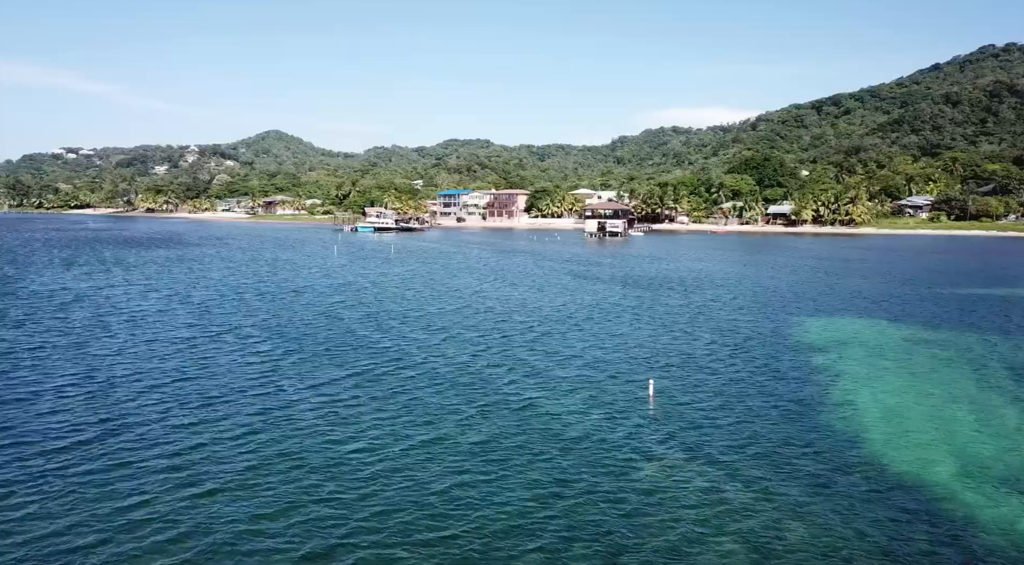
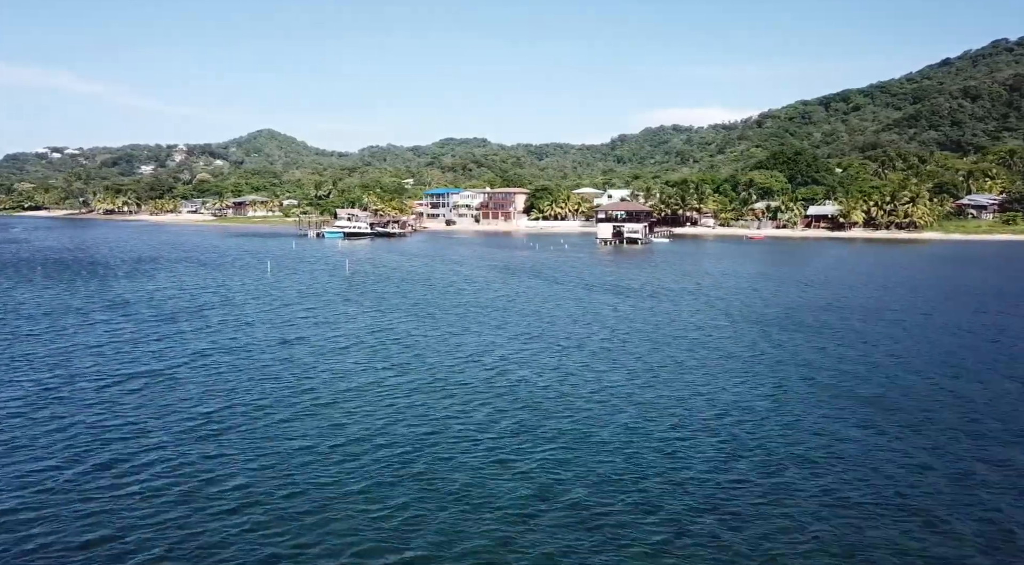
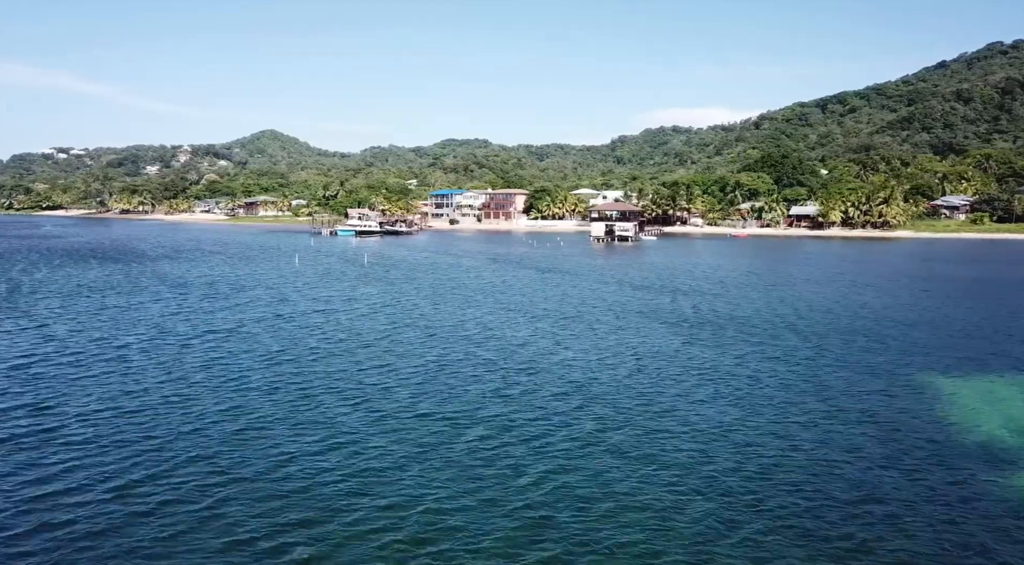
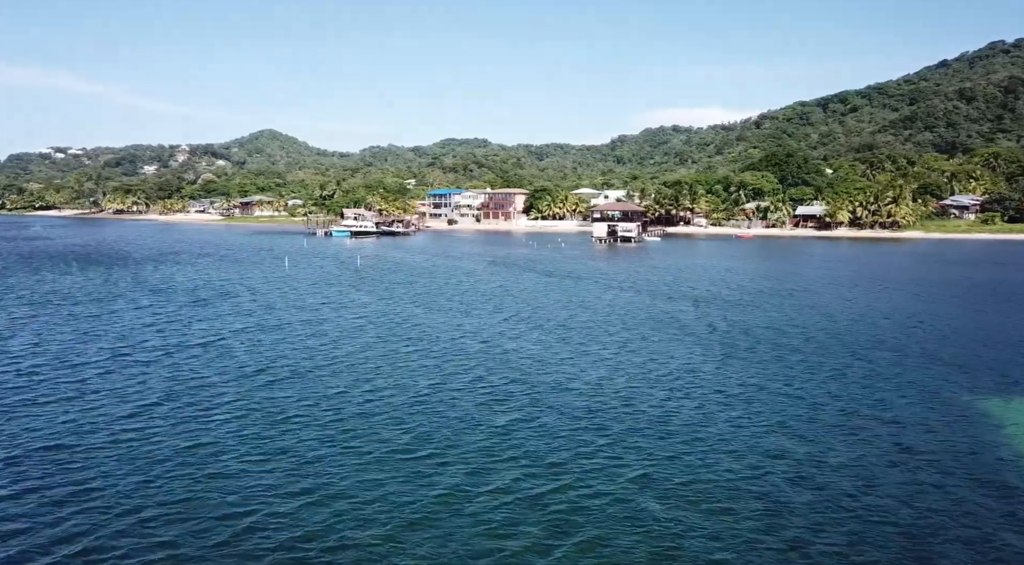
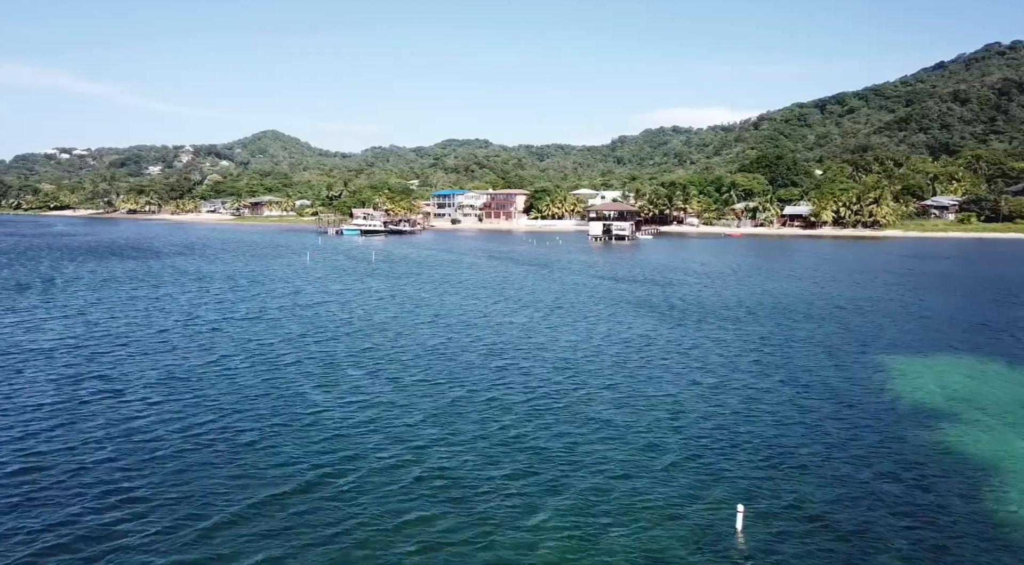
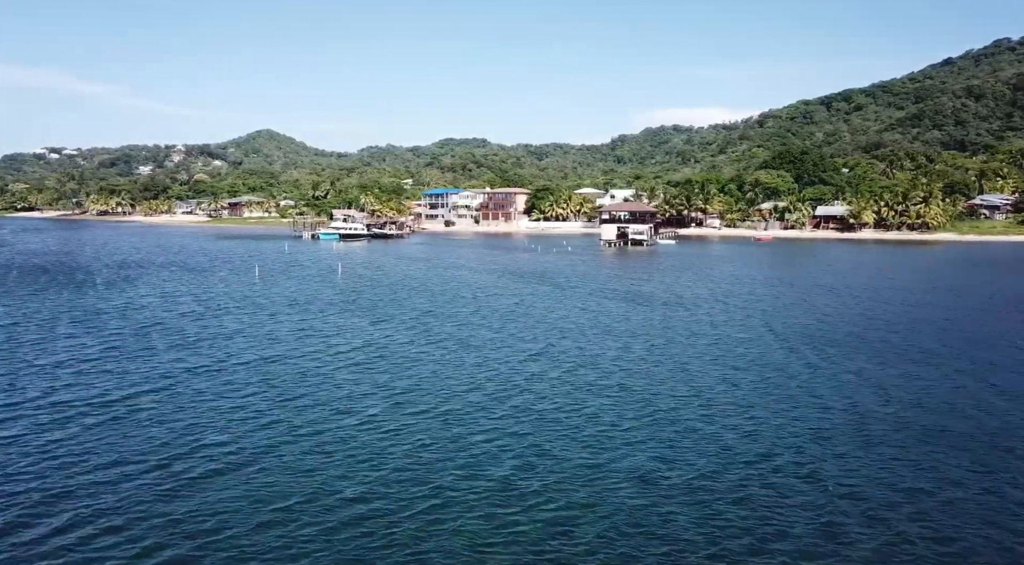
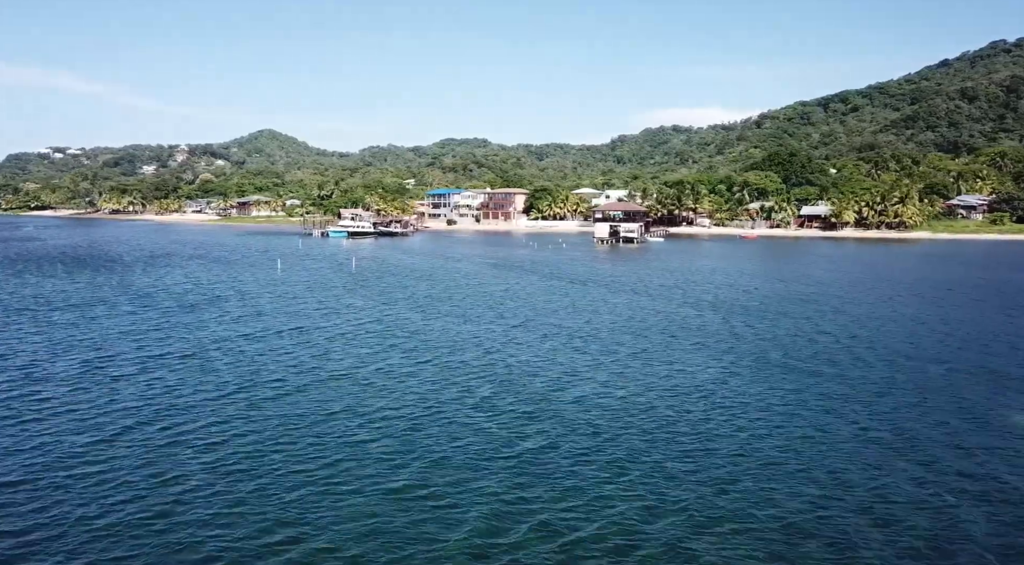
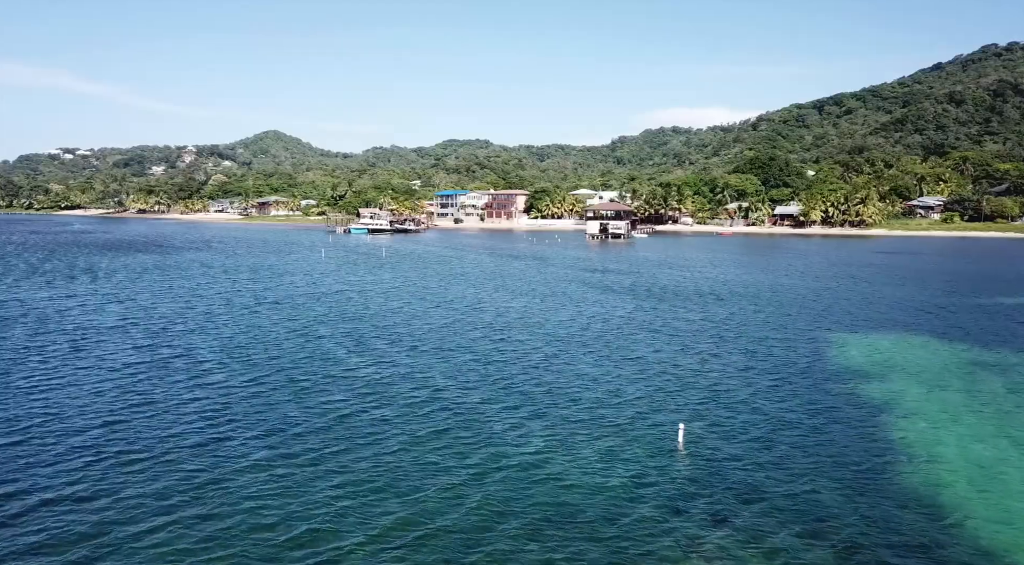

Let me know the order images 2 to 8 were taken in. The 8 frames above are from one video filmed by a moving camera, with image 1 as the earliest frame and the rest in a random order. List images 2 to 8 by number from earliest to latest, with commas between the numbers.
8, 5, 3, 4, 7, 2, 6
